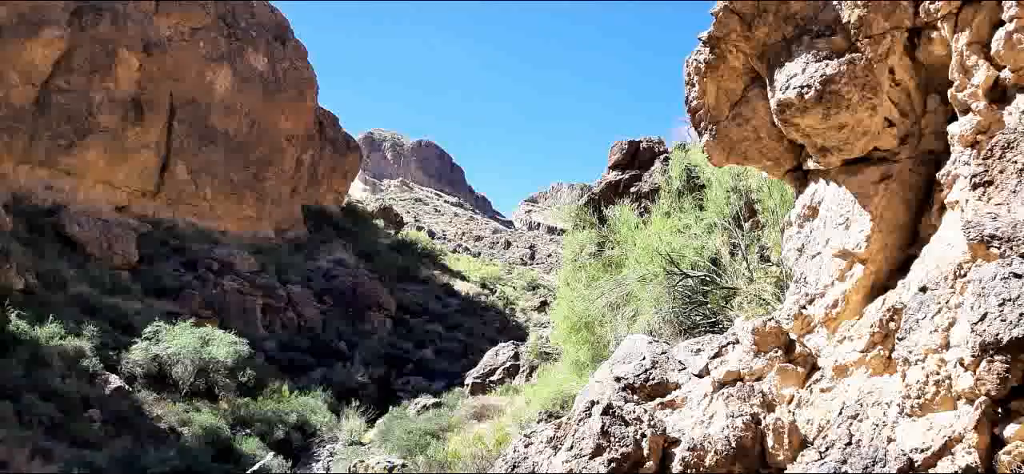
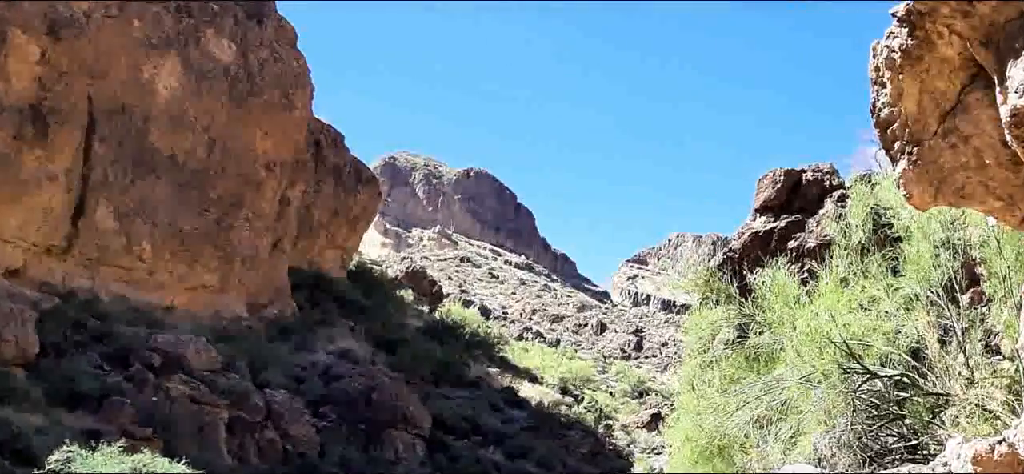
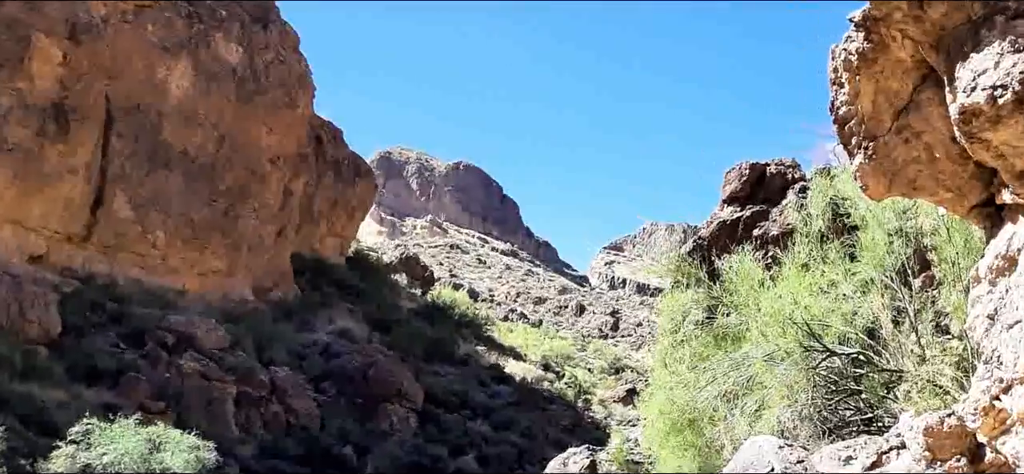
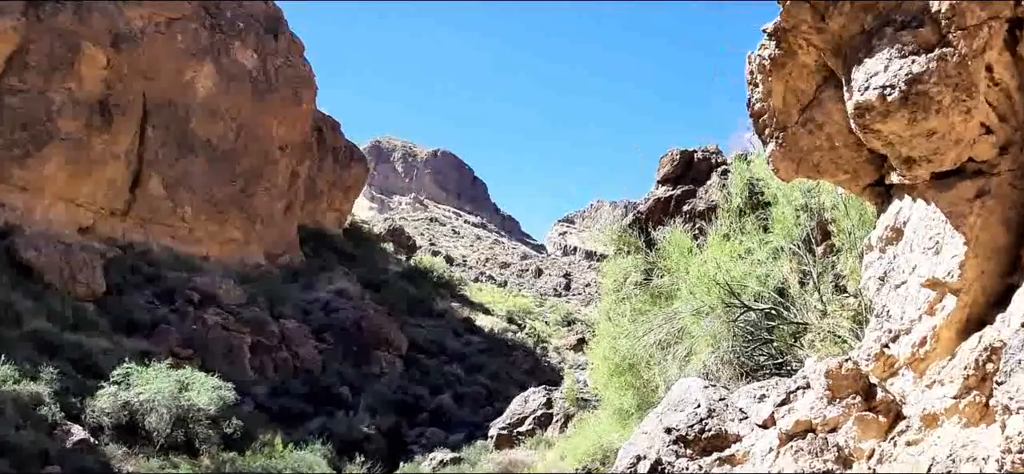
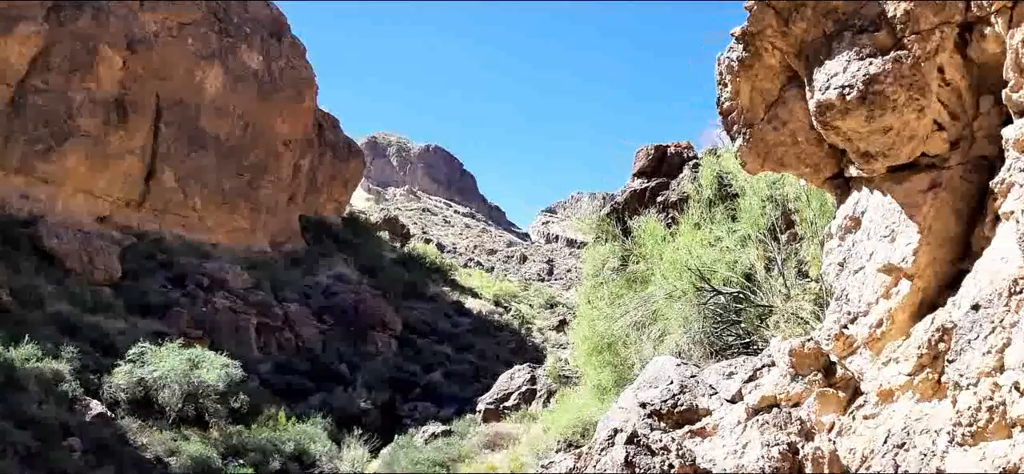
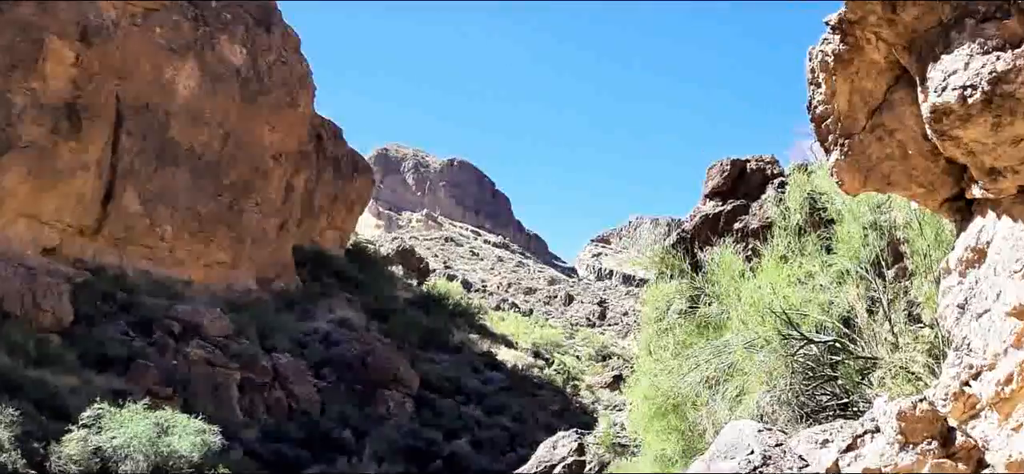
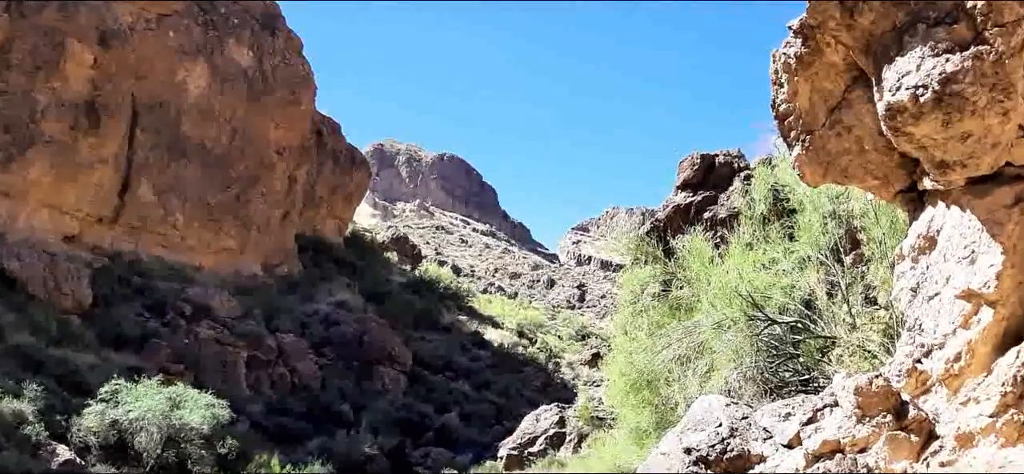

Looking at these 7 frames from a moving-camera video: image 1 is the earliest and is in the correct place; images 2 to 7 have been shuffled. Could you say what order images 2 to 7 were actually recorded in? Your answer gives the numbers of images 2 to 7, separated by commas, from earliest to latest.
5, 4, 7, 6, 3, 2
